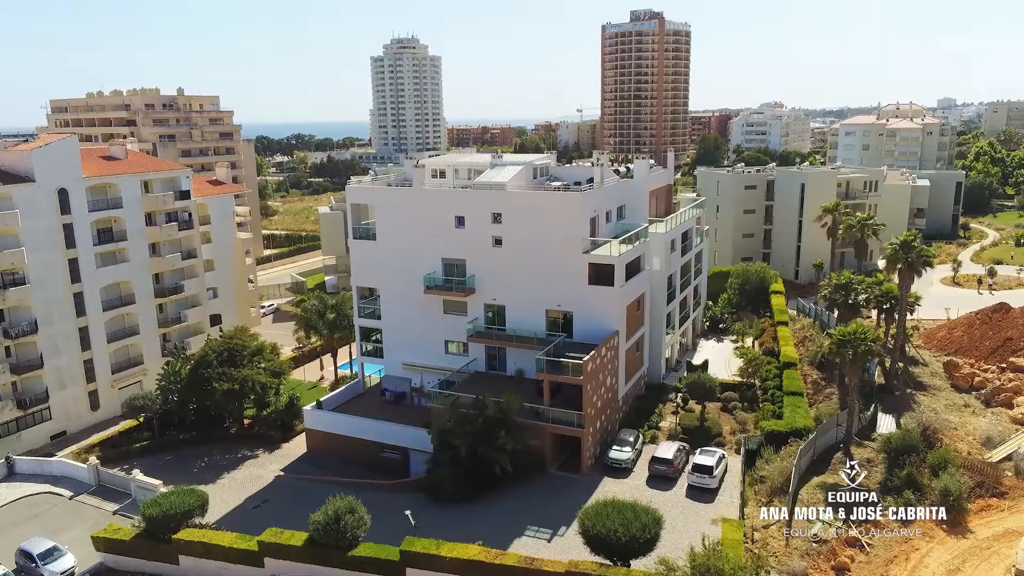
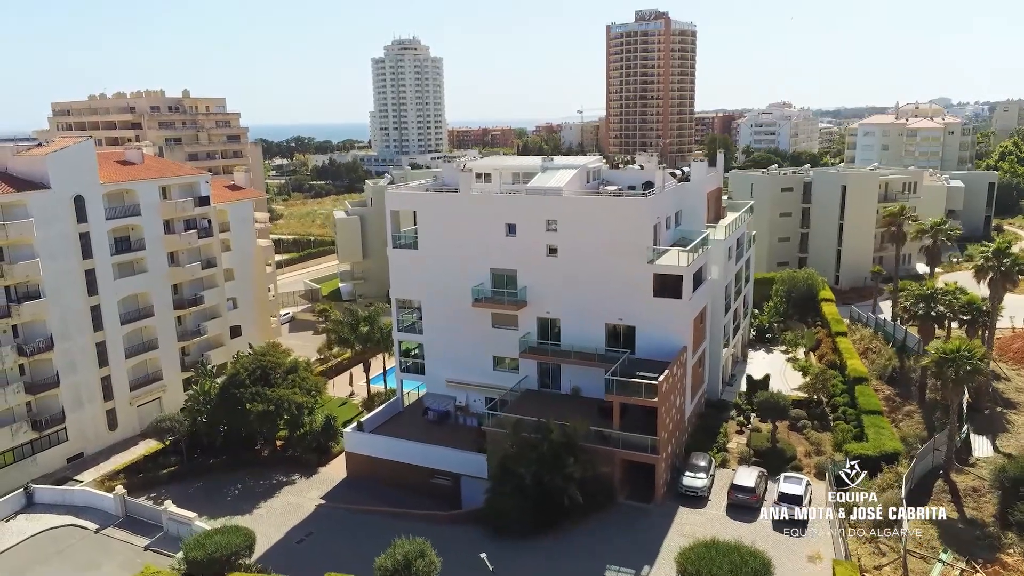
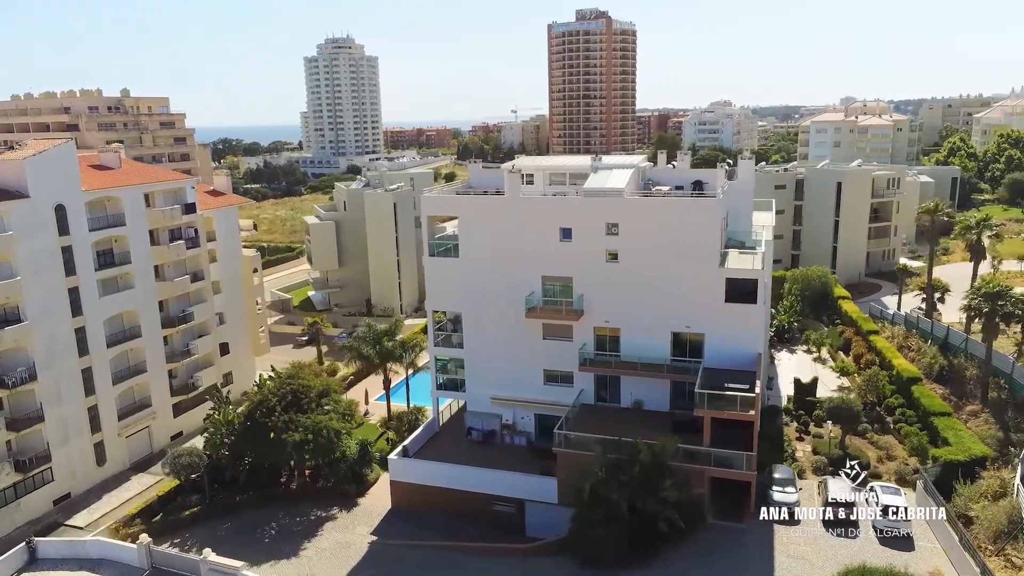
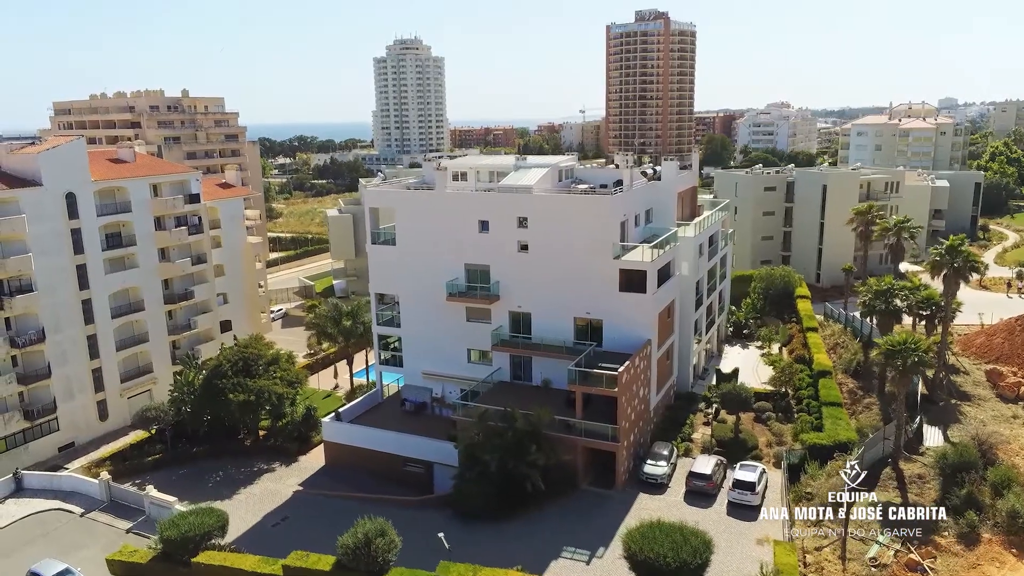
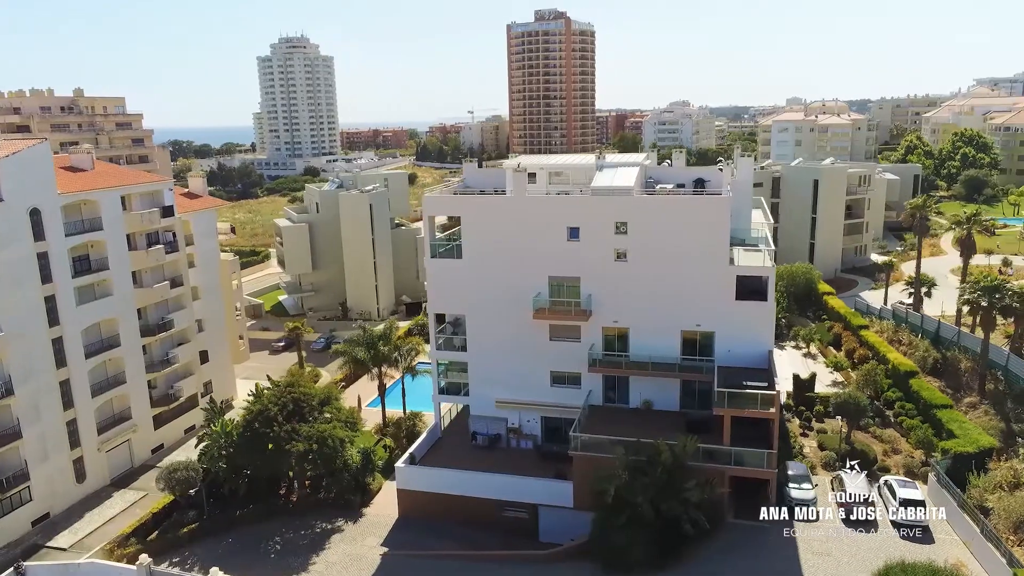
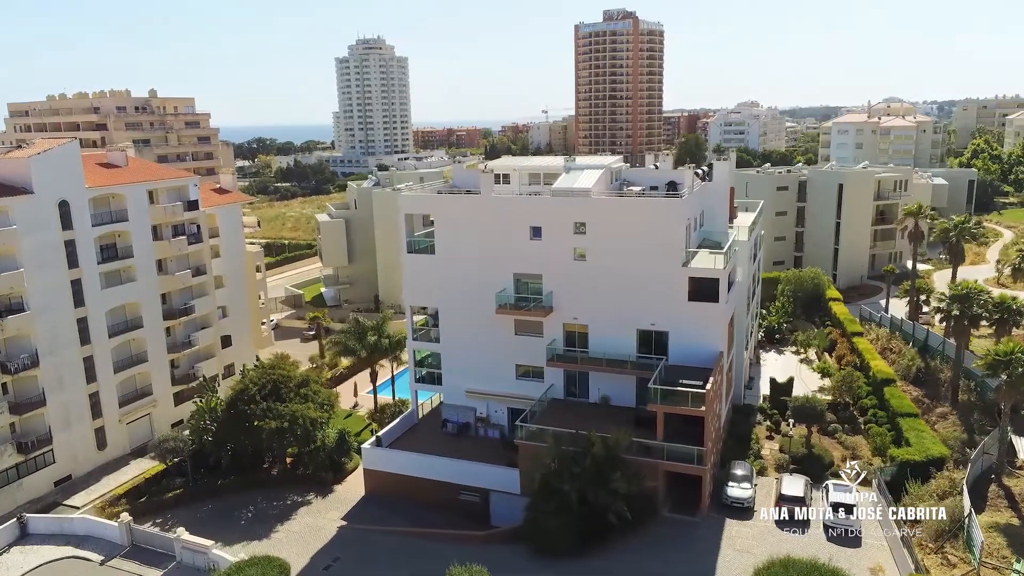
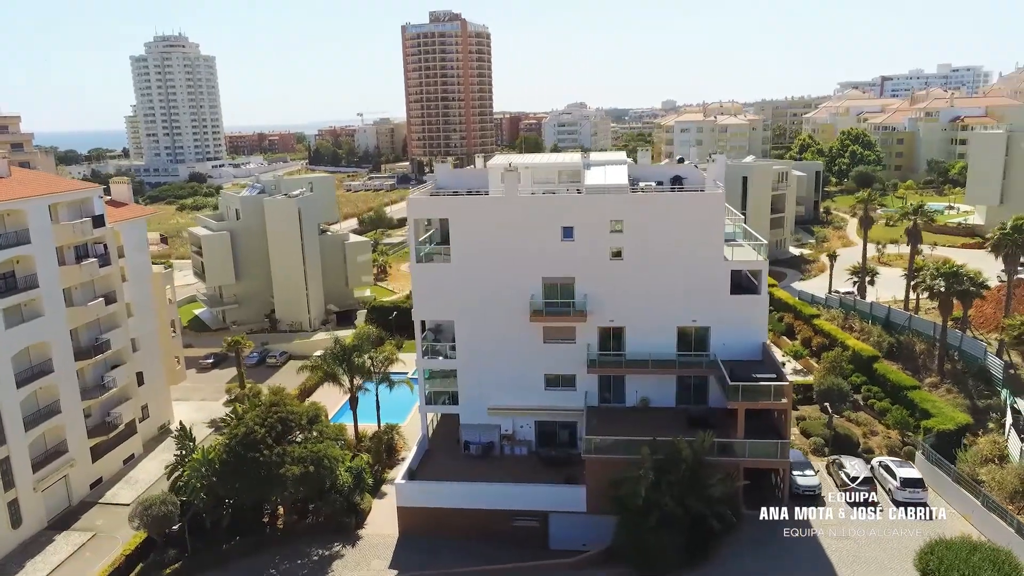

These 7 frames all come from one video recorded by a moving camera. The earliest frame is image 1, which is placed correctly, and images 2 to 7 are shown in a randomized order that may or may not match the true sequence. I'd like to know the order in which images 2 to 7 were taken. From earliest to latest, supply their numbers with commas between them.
4, 2, 6, 3, 5, 7
